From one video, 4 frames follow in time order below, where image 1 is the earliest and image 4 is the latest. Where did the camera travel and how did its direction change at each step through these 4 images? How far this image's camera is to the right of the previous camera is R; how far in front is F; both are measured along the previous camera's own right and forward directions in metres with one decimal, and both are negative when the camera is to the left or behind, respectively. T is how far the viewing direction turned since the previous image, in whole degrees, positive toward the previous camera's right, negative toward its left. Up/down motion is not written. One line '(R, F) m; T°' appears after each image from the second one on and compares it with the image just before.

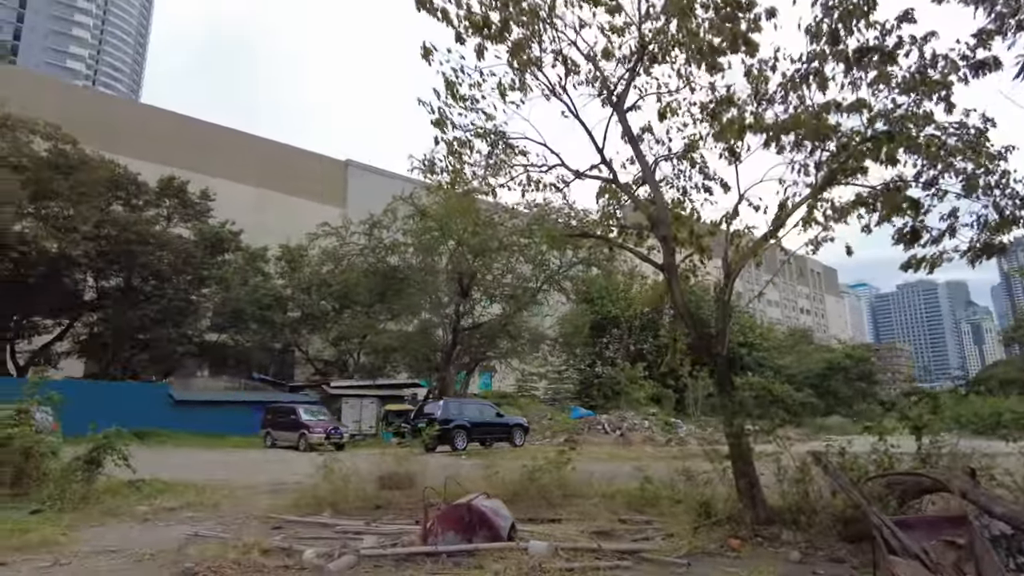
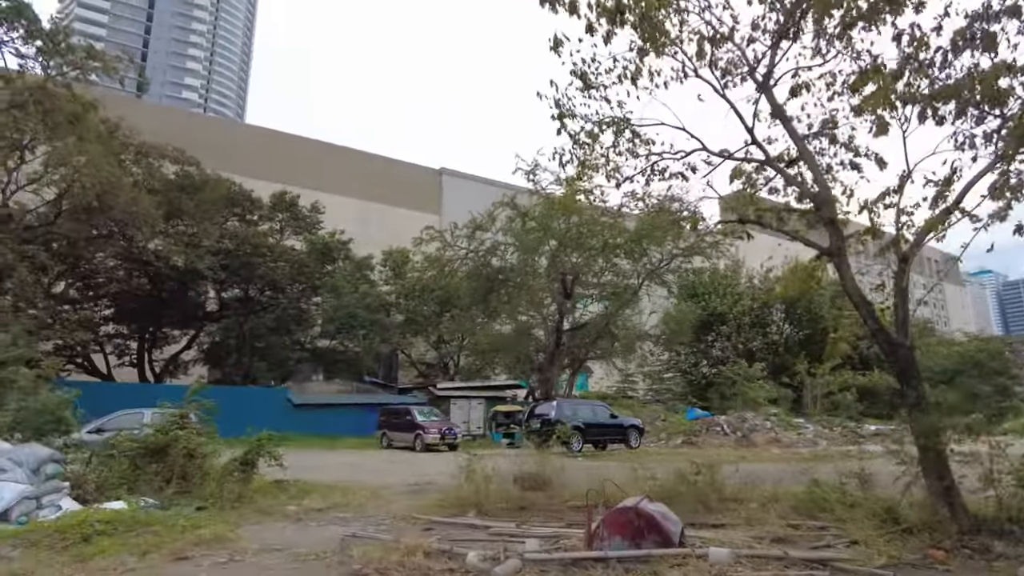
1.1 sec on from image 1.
(-0.6, +0.2) m; -8°
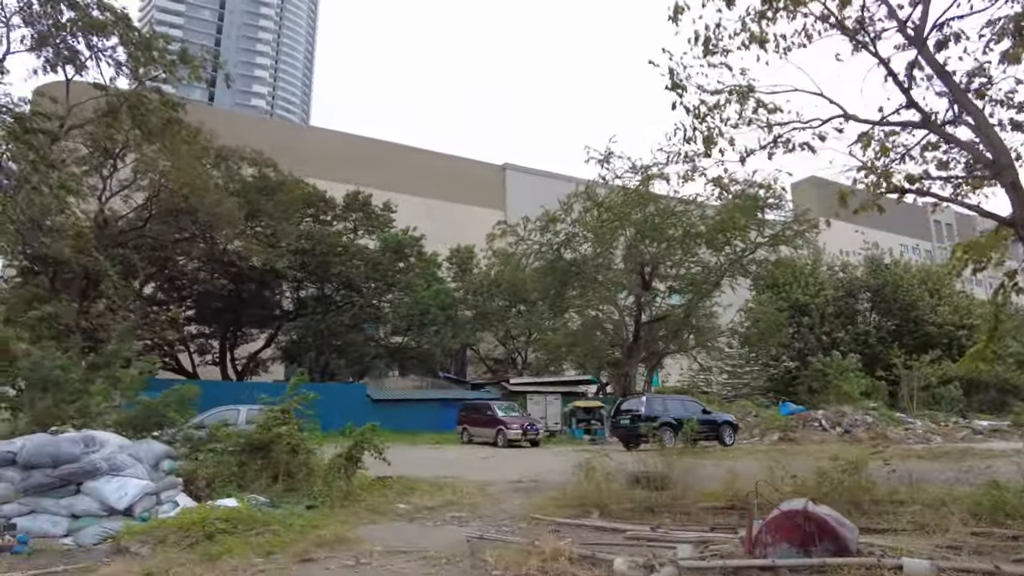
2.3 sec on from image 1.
(-0.7, +0.4) m; -5°
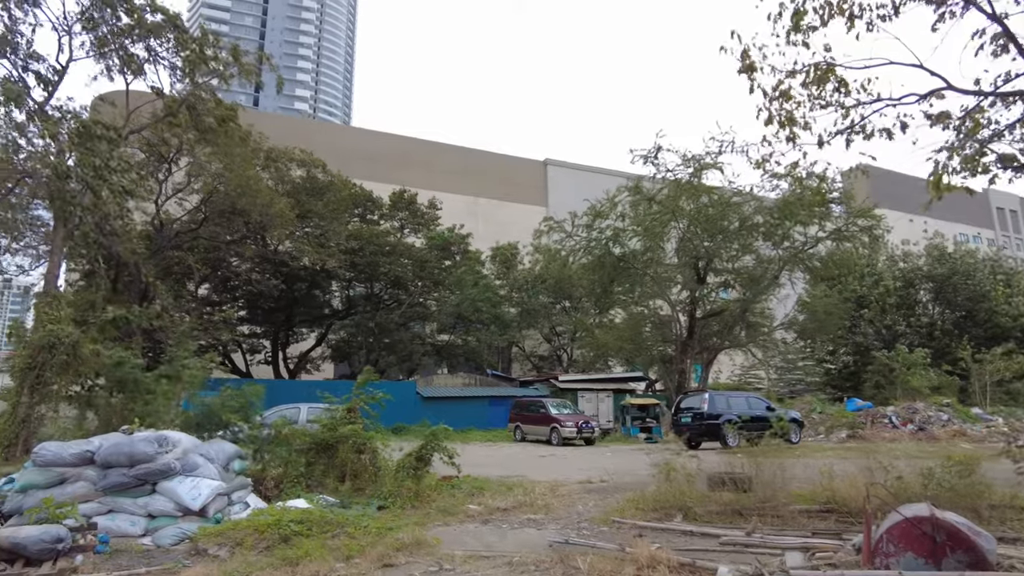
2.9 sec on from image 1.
(-0.4, +0.3) m; -3°
